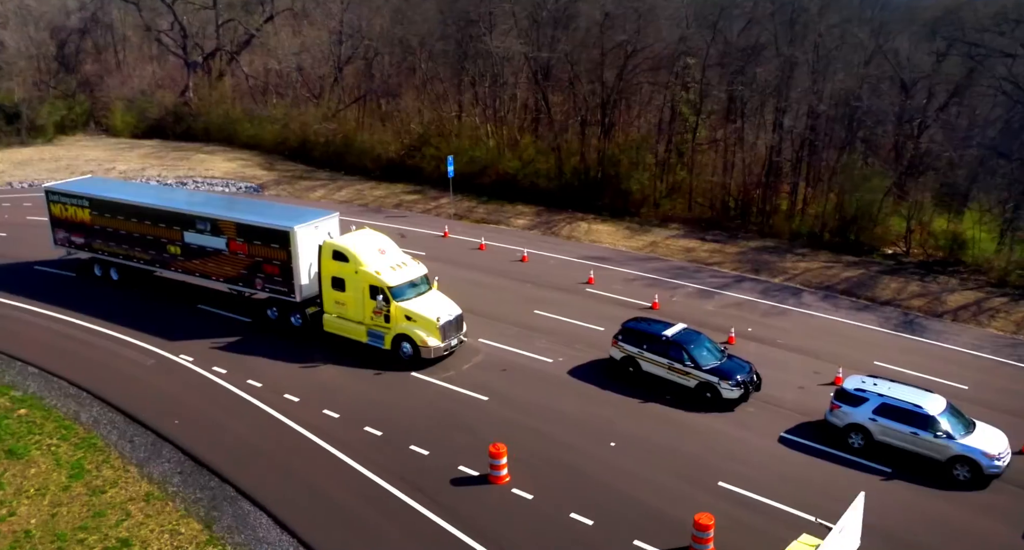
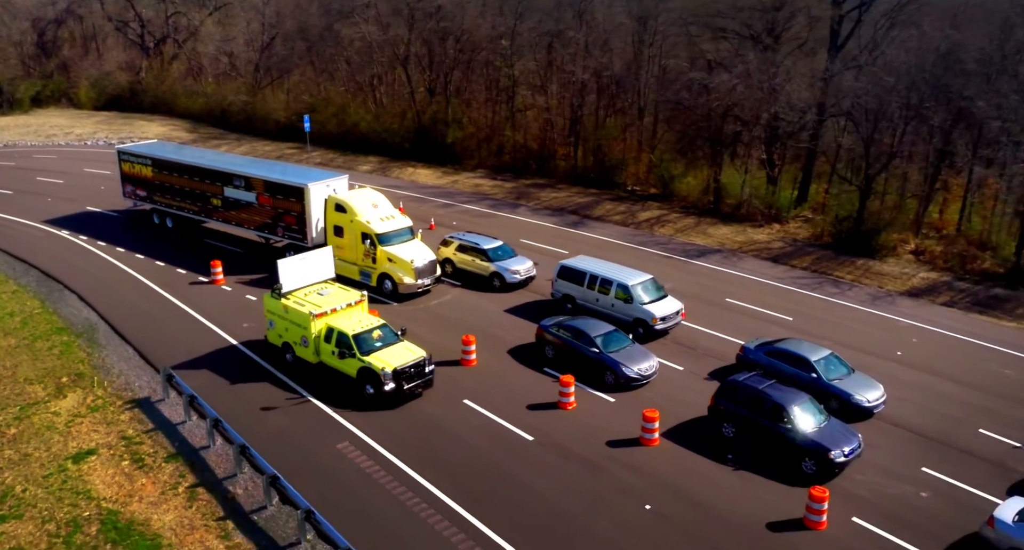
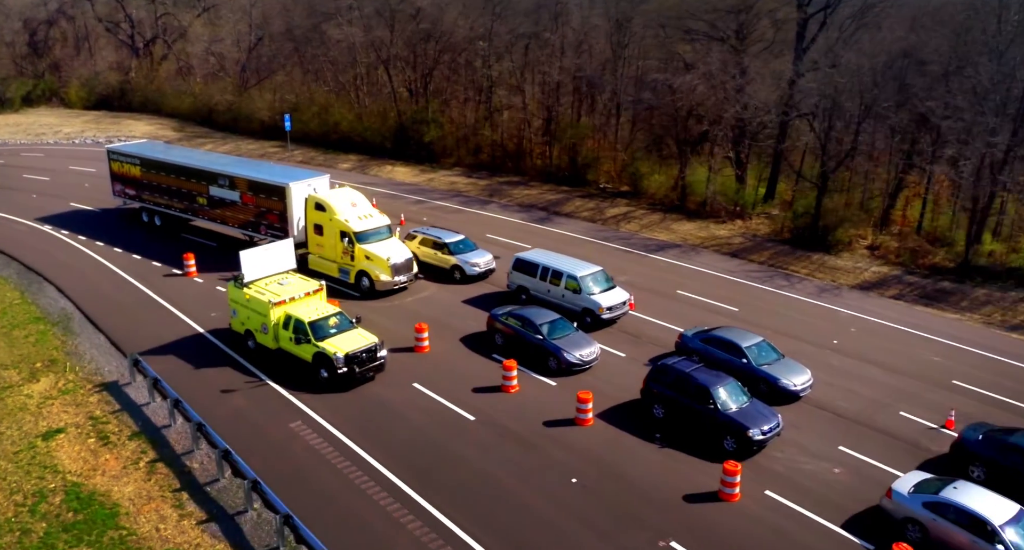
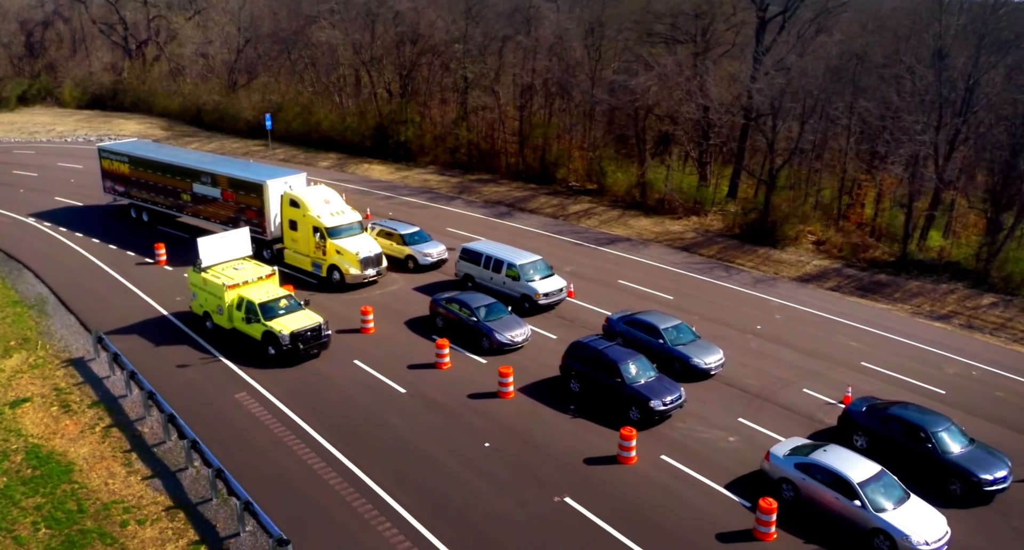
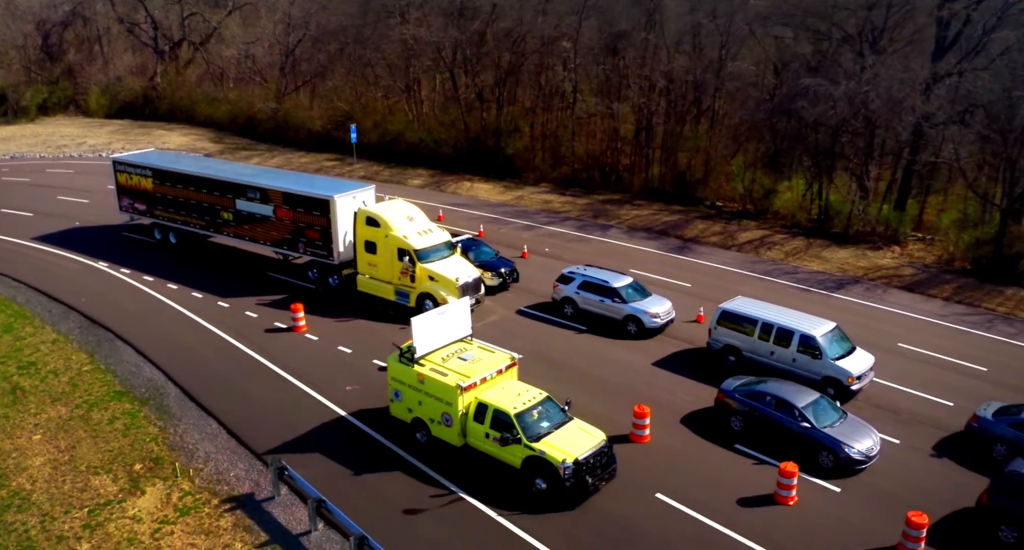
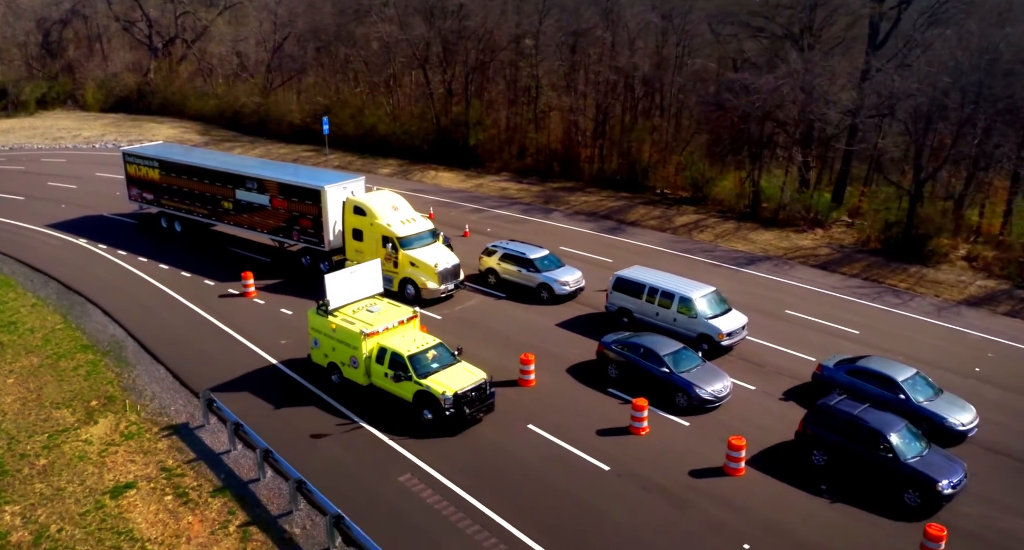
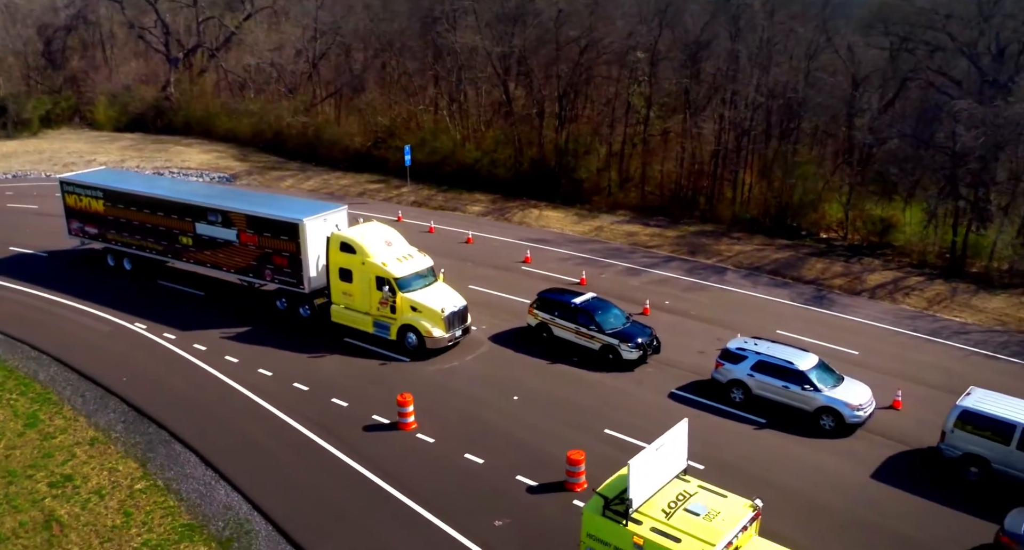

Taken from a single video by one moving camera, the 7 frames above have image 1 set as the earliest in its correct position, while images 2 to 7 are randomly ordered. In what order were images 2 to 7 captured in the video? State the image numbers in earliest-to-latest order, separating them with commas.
7, 5, 6, 2, 3, 4
